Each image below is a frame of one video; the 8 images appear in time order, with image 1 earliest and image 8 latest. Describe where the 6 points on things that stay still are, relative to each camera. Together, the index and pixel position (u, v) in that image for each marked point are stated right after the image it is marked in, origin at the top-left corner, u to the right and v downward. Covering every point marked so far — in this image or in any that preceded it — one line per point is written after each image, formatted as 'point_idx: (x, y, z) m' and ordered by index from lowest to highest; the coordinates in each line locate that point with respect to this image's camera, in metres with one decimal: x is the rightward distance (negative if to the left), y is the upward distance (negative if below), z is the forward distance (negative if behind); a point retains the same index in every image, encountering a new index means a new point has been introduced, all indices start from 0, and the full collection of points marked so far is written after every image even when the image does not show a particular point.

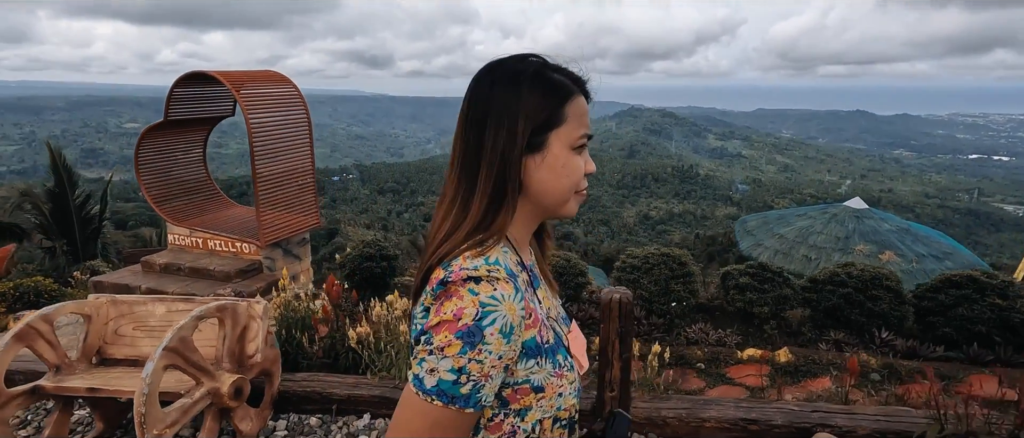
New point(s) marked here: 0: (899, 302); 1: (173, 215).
0: (+2.9, -0.6, +4.3) m
1: (-4.2, 0.0, +7.2) m
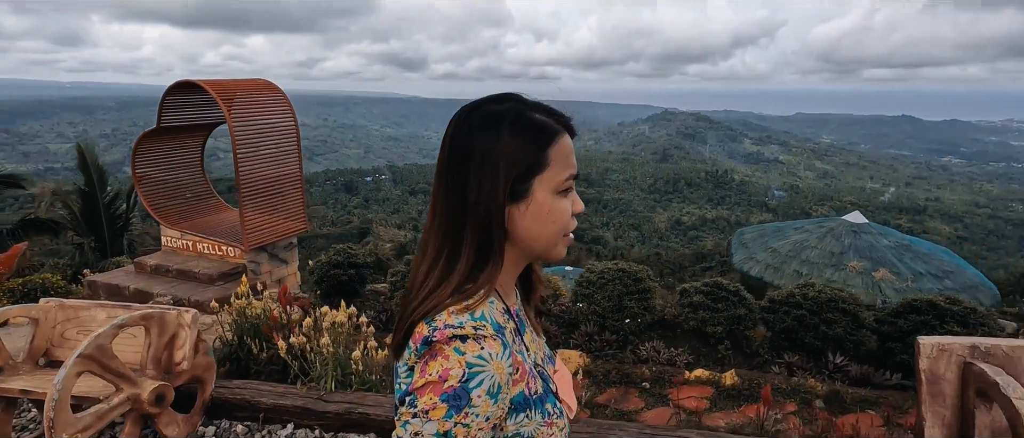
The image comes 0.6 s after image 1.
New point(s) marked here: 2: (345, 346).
0: (+2.5, -0.8, +4.2) m
1: (-4.4, 0.0, +7.4) m
2: (-1.1, -0.8, +3.6) m
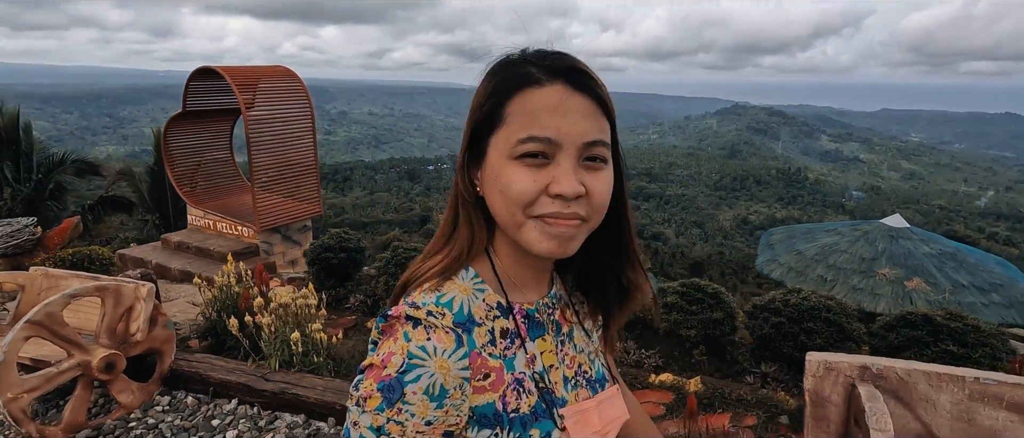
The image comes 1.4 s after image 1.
0: (+2.2, -0.8, +3.8) m
1: (-4.3, +0.3, +7.8) m
2: (-1.4, -0.7, +3.7) m
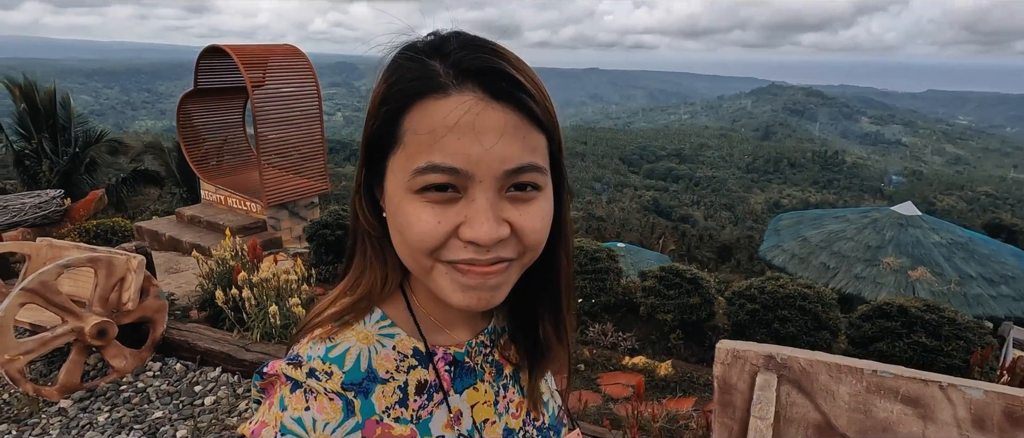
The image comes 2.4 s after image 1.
0: (+2.0, -0.7, +3.8) m
1: (-4.2, +0.6, +8.0) m
2: (-1.6, -0.5, +3.8) m
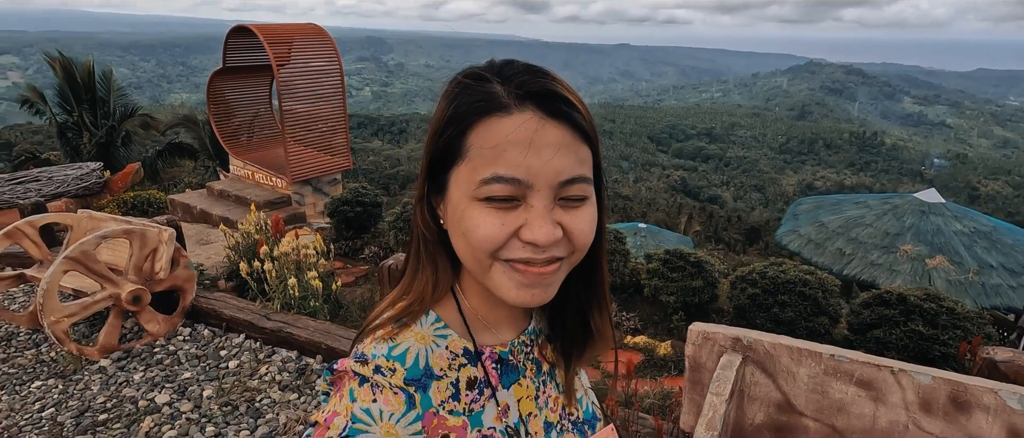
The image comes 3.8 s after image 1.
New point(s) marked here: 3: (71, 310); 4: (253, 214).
0: (+2.1, -0.6, +3.9) m
1: (-4.0, +1.0, +8.3) m
2: (-1.5, -0.4, +4.0) m
3: (-2.7, -0.5, +3.4) m
4: (-2.1, 0.0, +4.7) m
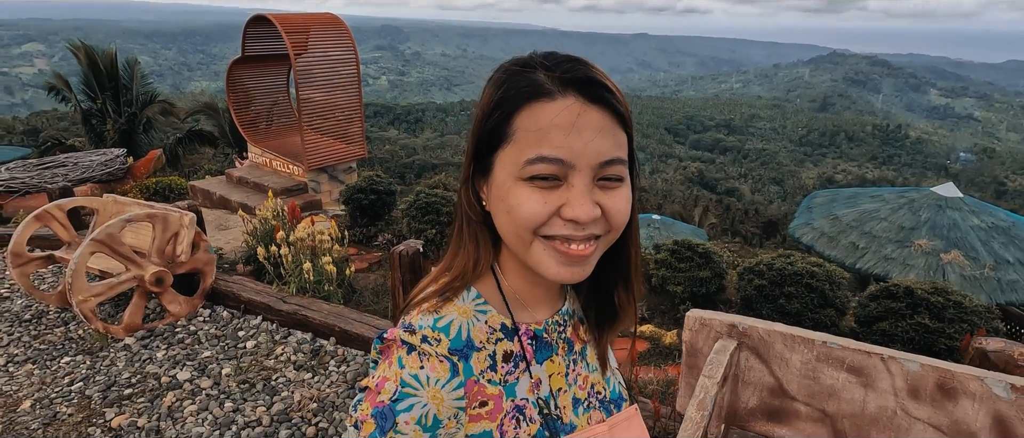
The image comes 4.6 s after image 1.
0: (+2.1, -0.6, +3.9) m
1: (-3.8, +1.2, +8.5) m
2: (-1.5, -0.3, +4.2) m
3: (-2.6, -0.4, +3.6) m
4: (-2.0, +0.2, +4.8) m
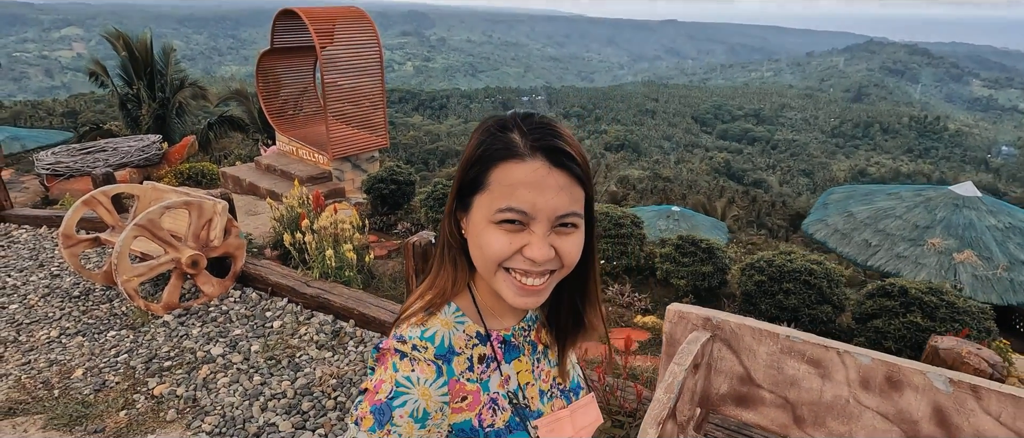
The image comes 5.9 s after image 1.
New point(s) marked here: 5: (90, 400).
0: (+2.2, -0.6, +4.1) m
1: (-3.5, +1.4, +8.8) m
2: (-1.4, -0.2, +4.4) m
3: (-2.6, -0.4, +3.9) m
4: (-1.9, +0.3, +5.1) m
5: (-2.3, -1.0, +3.1) m
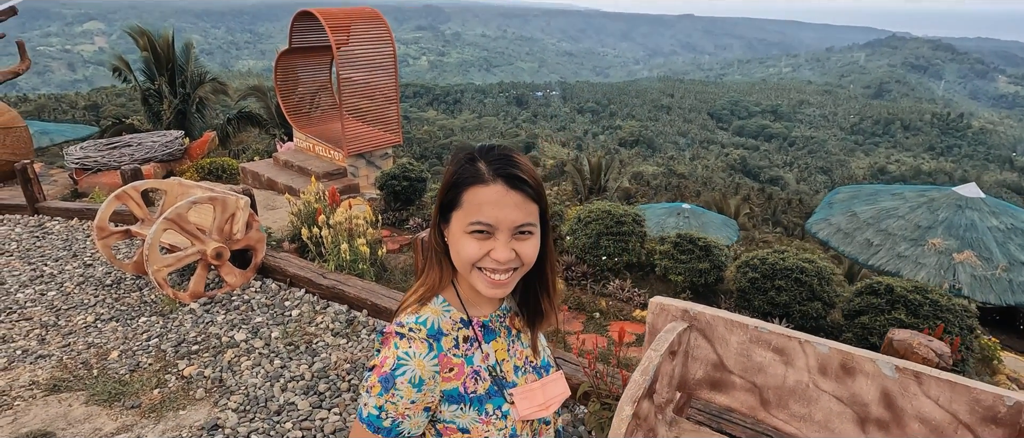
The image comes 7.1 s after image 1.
0: (+2.2, -0.6, +4.2) m
1: (-3.4, +1.5, +9.1) m
2: (-1.4, -0.2, +4.7) m
3: (-2.5, -0.3, +4.2) m
4: (-1.9, +0.3, +5.4) m
5: (-2.3, -0.9, +3.4) m
